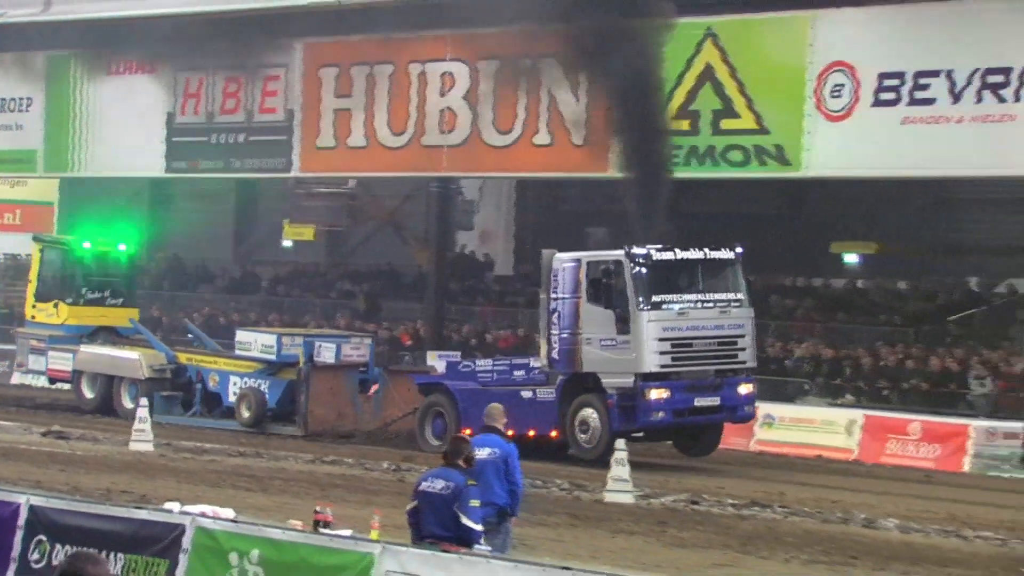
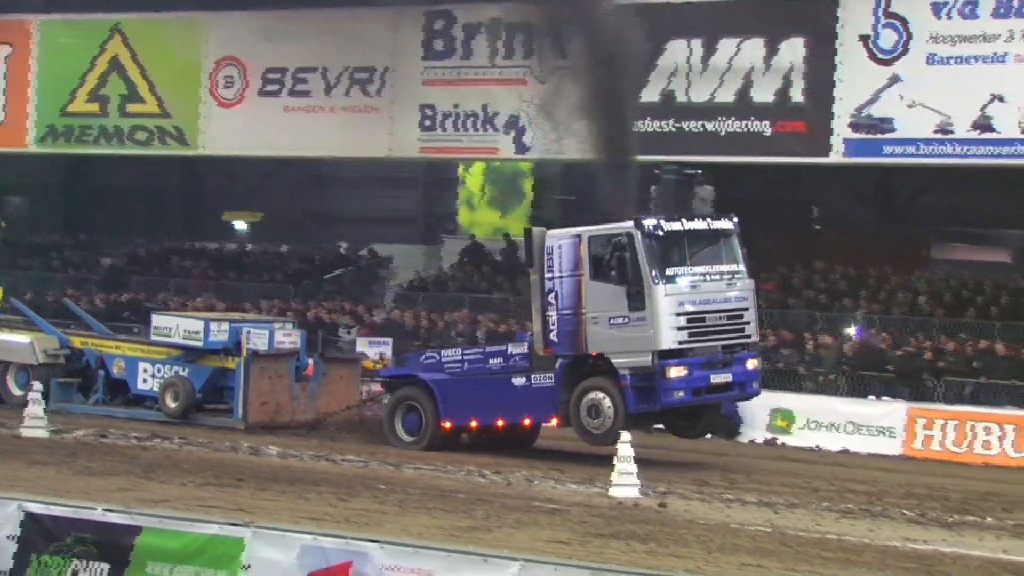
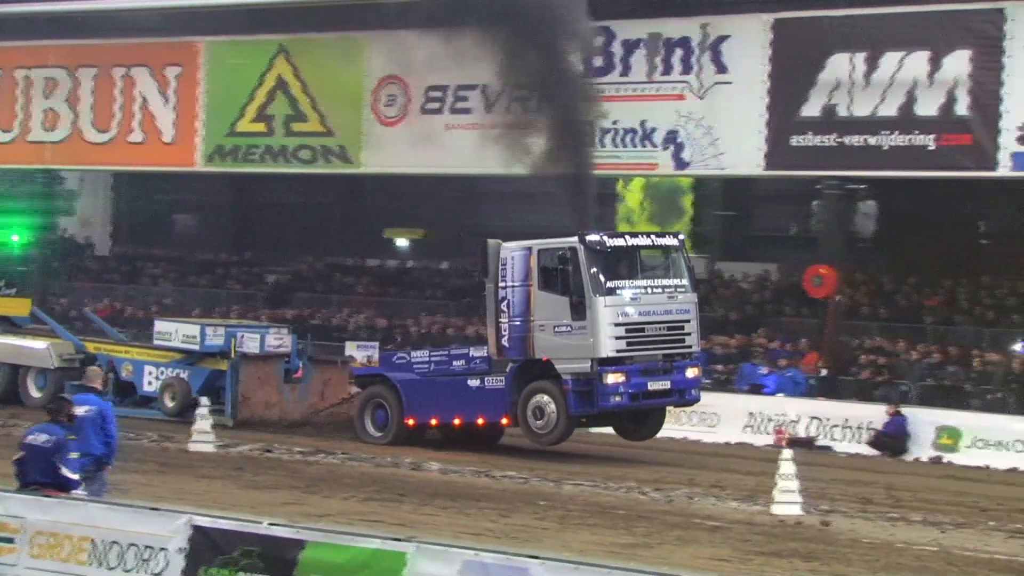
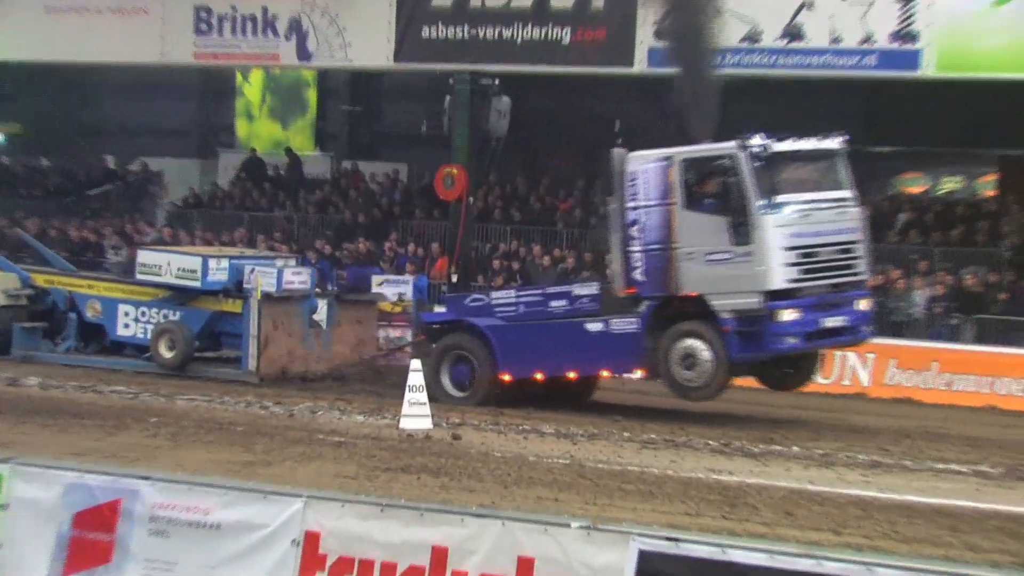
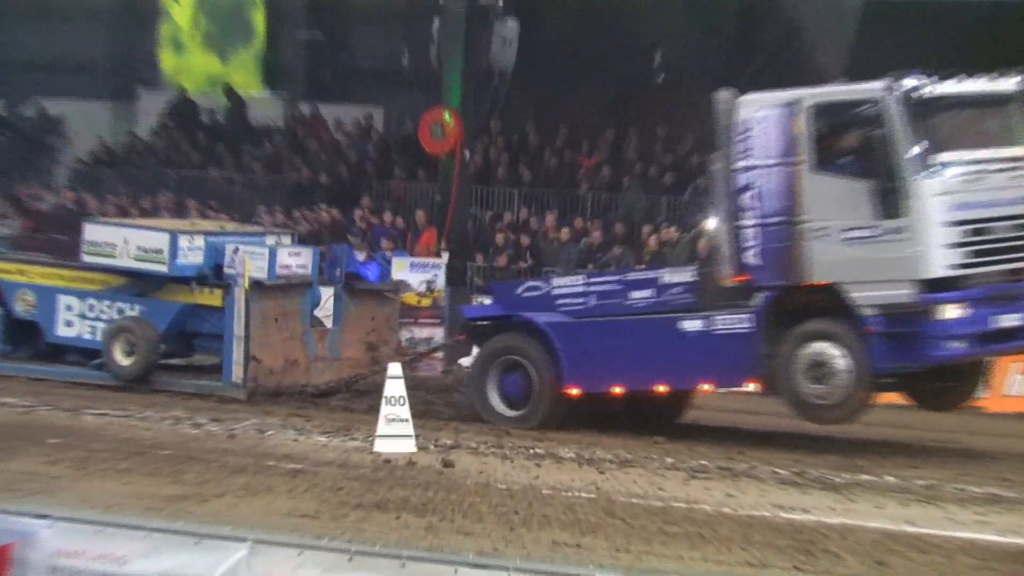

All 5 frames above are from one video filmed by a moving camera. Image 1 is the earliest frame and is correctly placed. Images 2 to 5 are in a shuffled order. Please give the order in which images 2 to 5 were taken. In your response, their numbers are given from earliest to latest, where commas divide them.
3, 2, 4, 5
